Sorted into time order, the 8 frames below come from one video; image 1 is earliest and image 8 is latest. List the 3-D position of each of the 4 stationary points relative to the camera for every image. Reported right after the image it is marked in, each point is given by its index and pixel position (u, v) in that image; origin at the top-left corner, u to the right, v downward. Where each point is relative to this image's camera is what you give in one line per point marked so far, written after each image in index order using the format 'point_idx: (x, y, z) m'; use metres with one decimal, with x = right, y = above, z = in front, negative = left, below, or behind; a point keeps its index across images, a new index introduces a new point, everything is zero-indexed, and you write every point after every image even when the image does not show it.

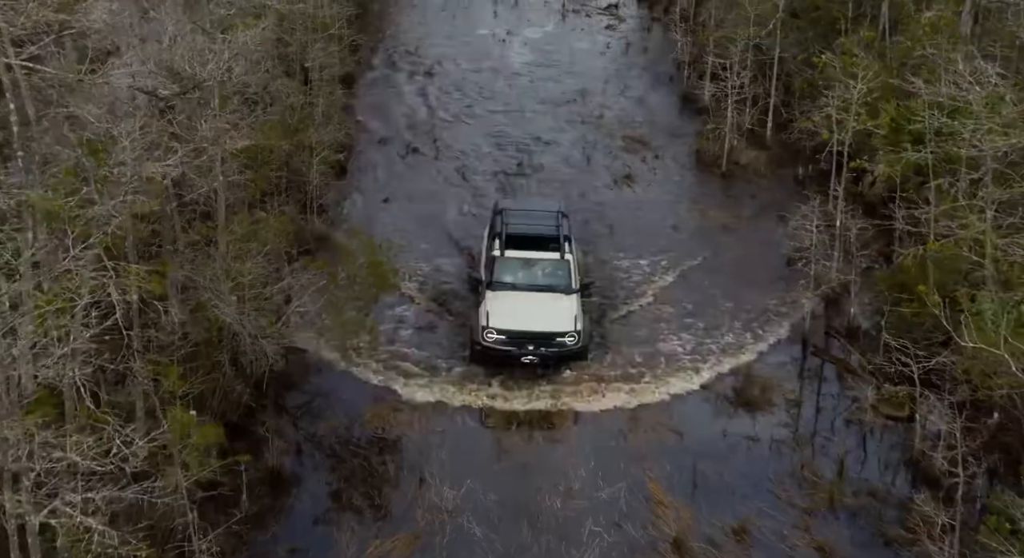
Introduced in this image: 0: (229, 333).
0: (-4.0, -0.8, +17.1) m
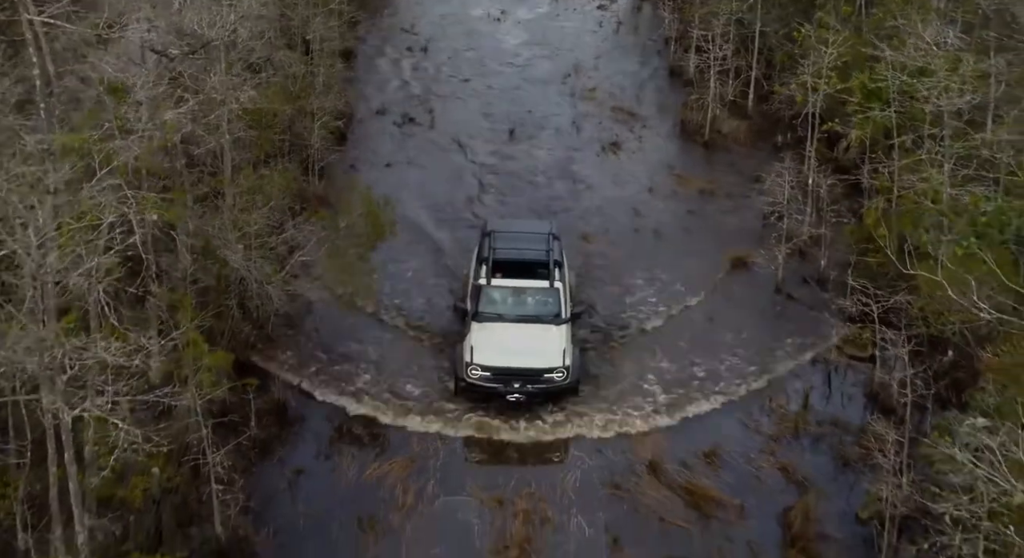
0: (-4.2, 0.0, +18.4) m
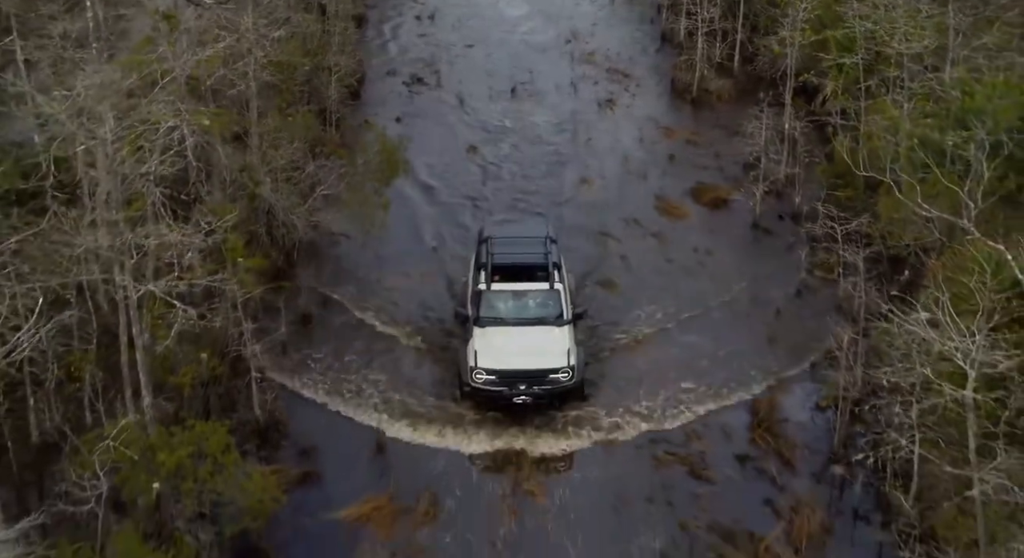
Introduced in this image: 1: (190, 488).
0: (-4.2, +1.2, +20.4) m
1: (-3.7, -2.4, +13.9) m
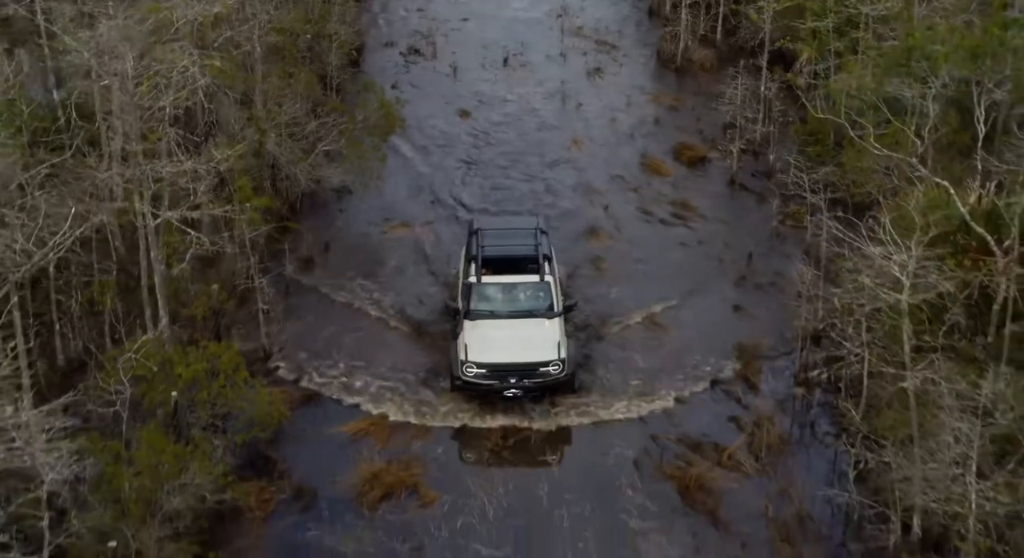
0: (-4.4, +2.2, +21.8) m
1: (-3.9, -1.5, +15.3) m
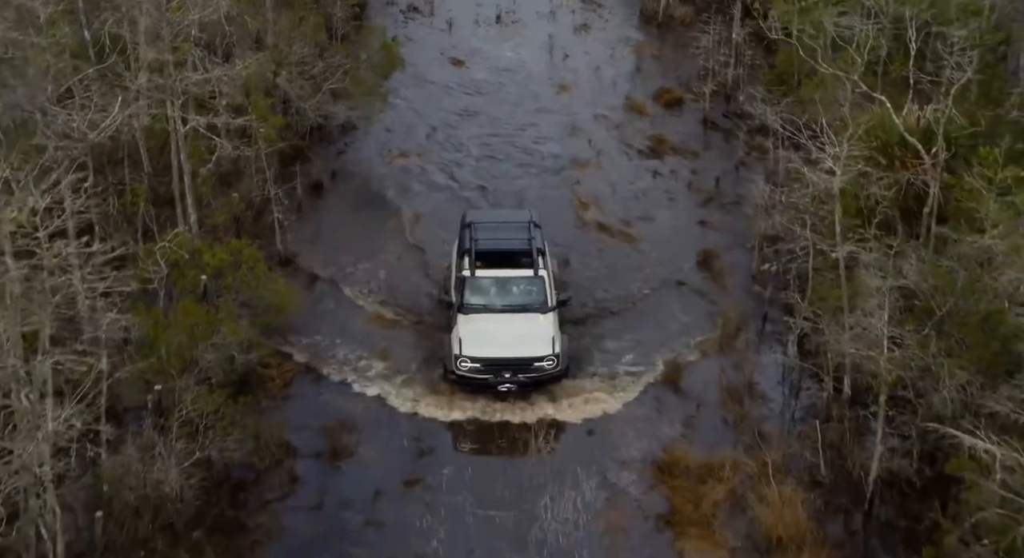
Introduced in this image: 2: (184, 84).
0: (-4.6, +3.7, +24.0) m
1: (-4.1, -0.1, +17.5) m
2: (-4.6, +2.7, +17.4) m
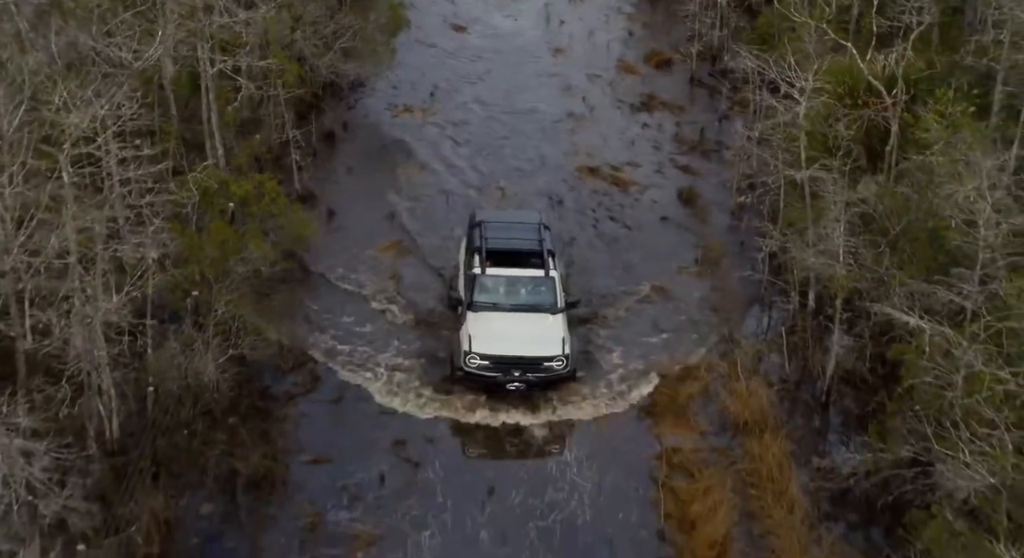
0: (-4.6, +4.9, +25.8) m
1: (-4.1, +1.1, +19.3) m
2: (-4.7, +3.9, +19.2) m
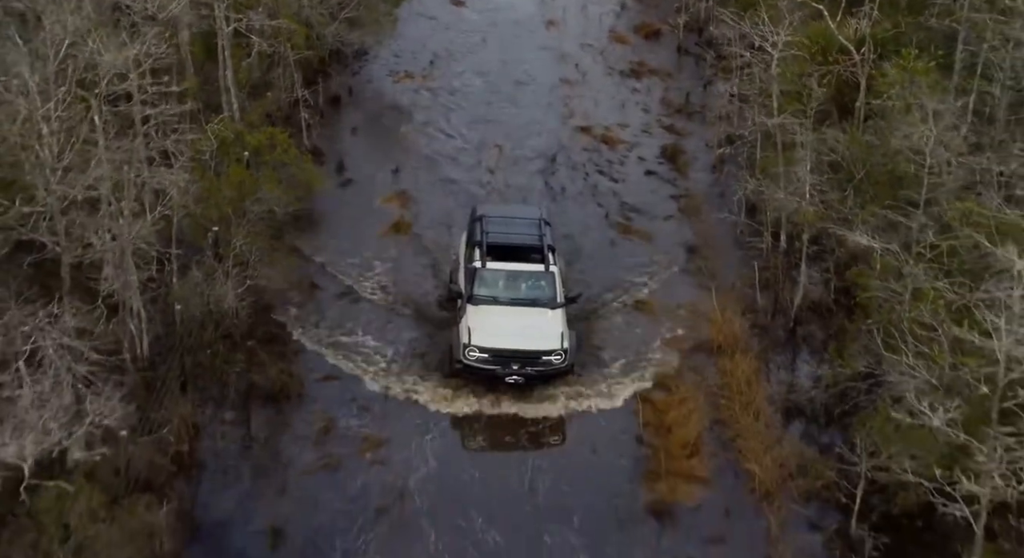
0: (-4.7, +5.9, +27.2) m
1: (-4.2, +2.0, +20.8) m
2: (-4.8, +4.8, +20.6) m
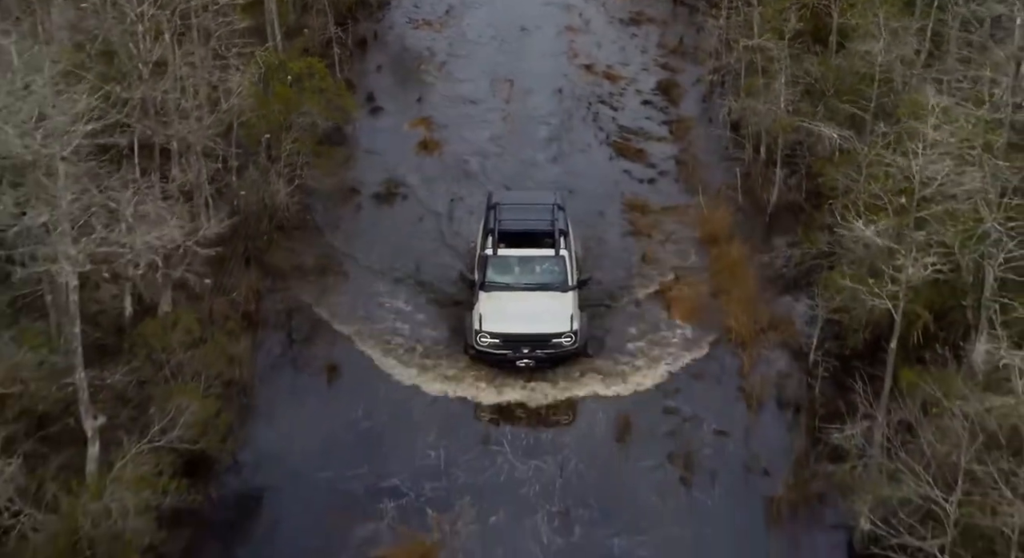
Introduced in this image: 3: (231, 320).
0: (-4.4, +7.7, +29.8) m
1: (-3.9, +3.7, +23.4) m
2: (-4.5, +6.5, +23.3) m
3: (-3.9, -0.6, +16.9) m
